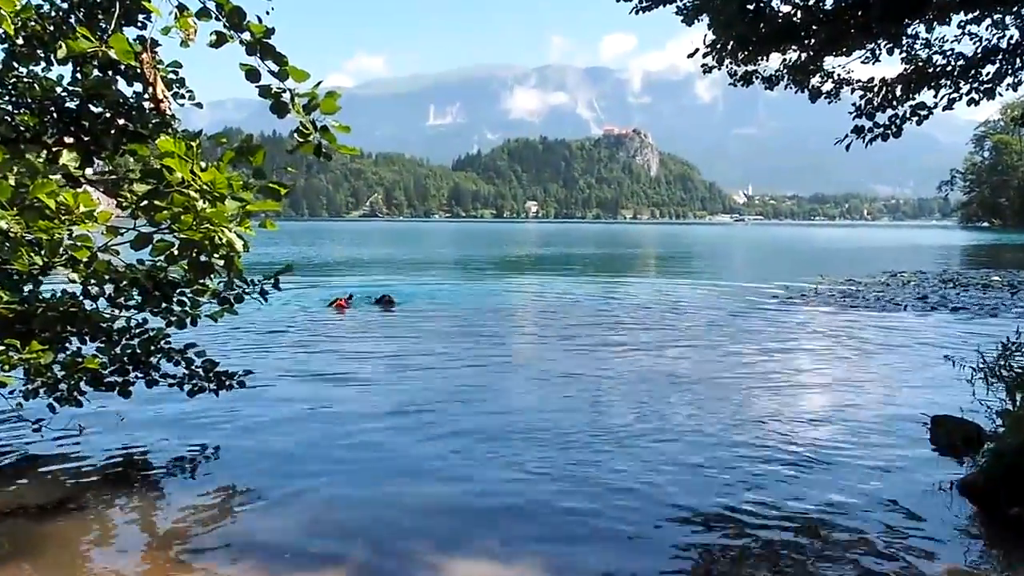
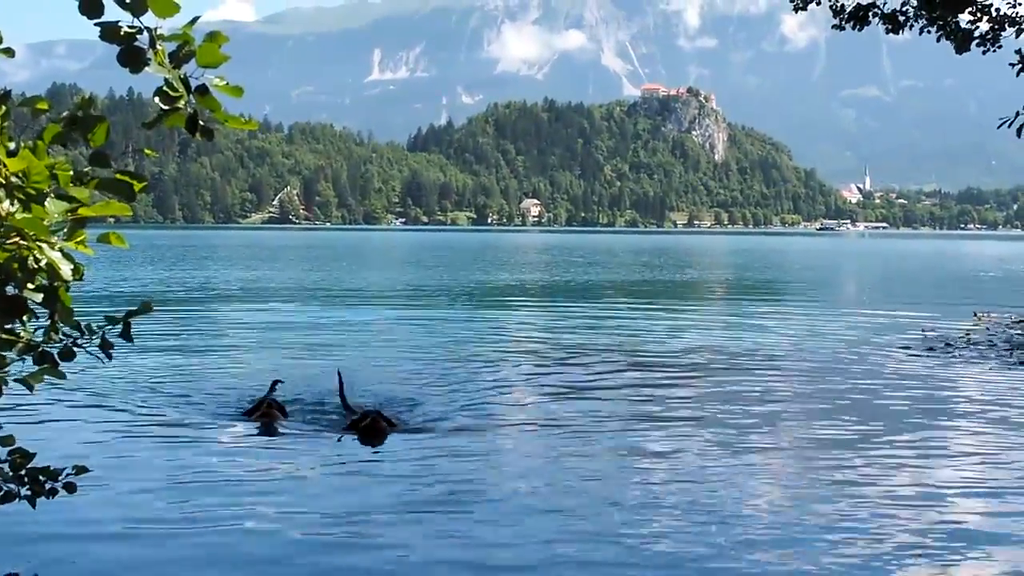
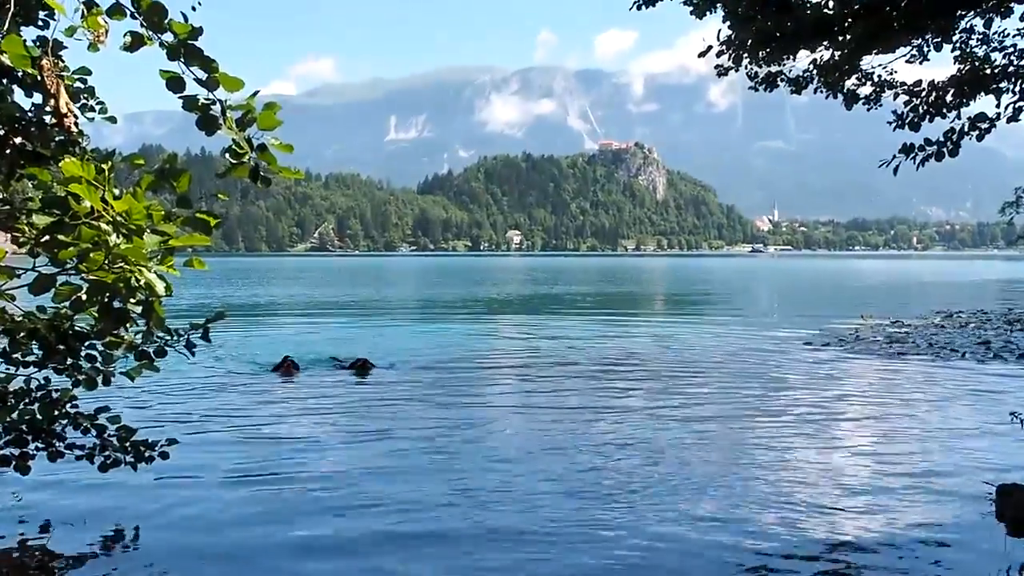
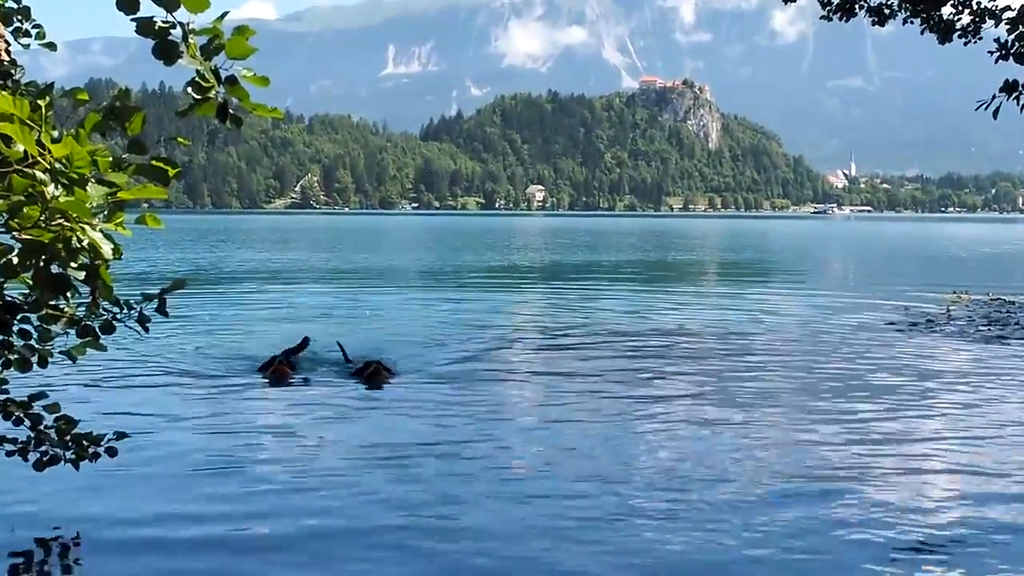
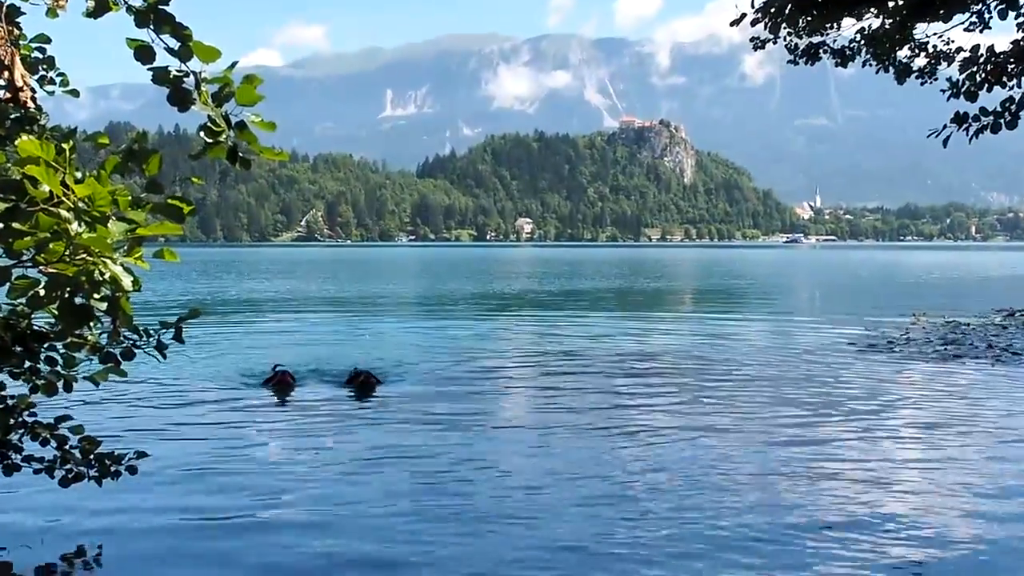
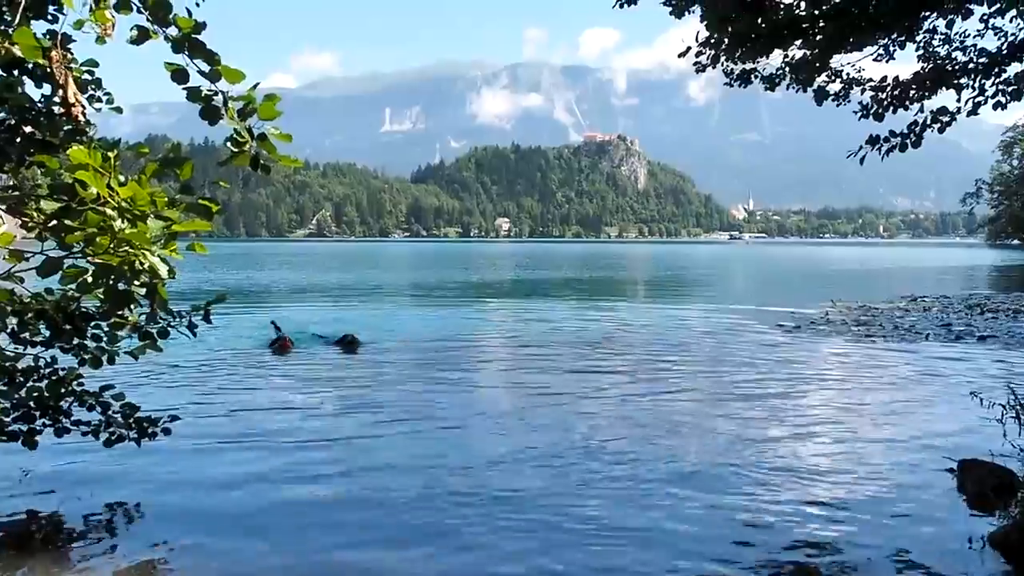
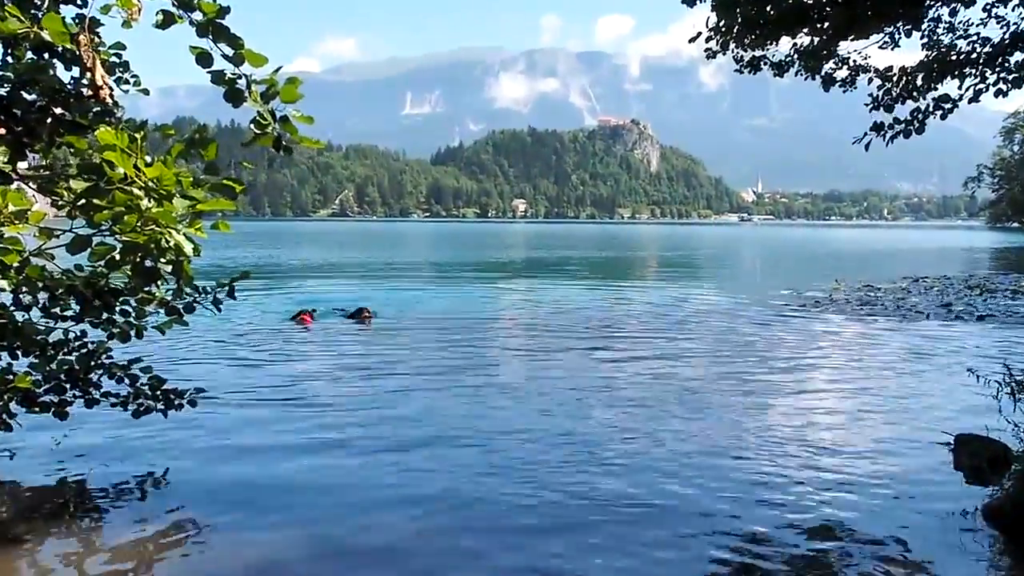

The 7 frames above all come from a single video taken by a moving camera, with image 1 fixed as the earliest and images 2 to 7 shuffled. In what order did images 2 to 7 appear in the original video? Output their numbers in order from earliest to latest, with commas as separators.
7, 6, 3, 5, 4, 2
